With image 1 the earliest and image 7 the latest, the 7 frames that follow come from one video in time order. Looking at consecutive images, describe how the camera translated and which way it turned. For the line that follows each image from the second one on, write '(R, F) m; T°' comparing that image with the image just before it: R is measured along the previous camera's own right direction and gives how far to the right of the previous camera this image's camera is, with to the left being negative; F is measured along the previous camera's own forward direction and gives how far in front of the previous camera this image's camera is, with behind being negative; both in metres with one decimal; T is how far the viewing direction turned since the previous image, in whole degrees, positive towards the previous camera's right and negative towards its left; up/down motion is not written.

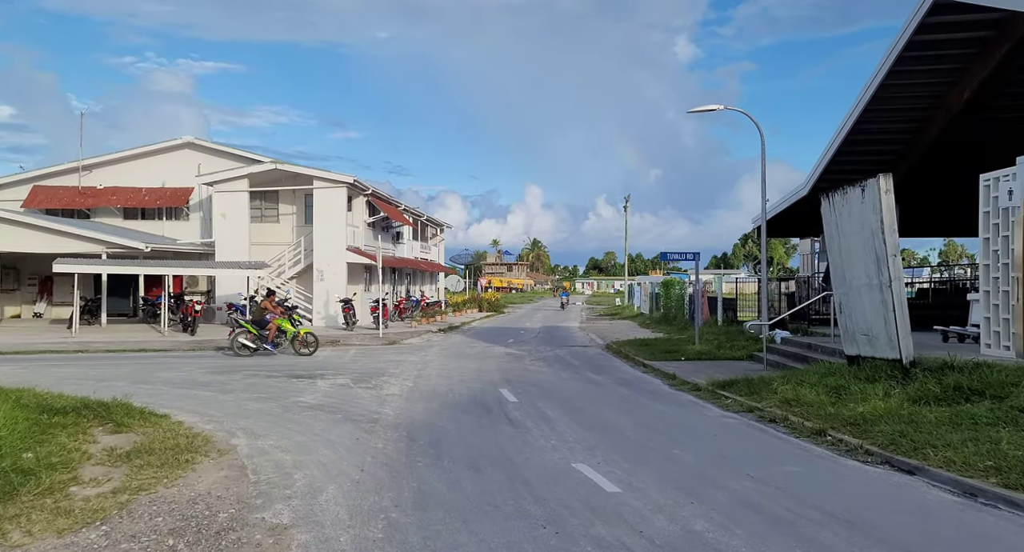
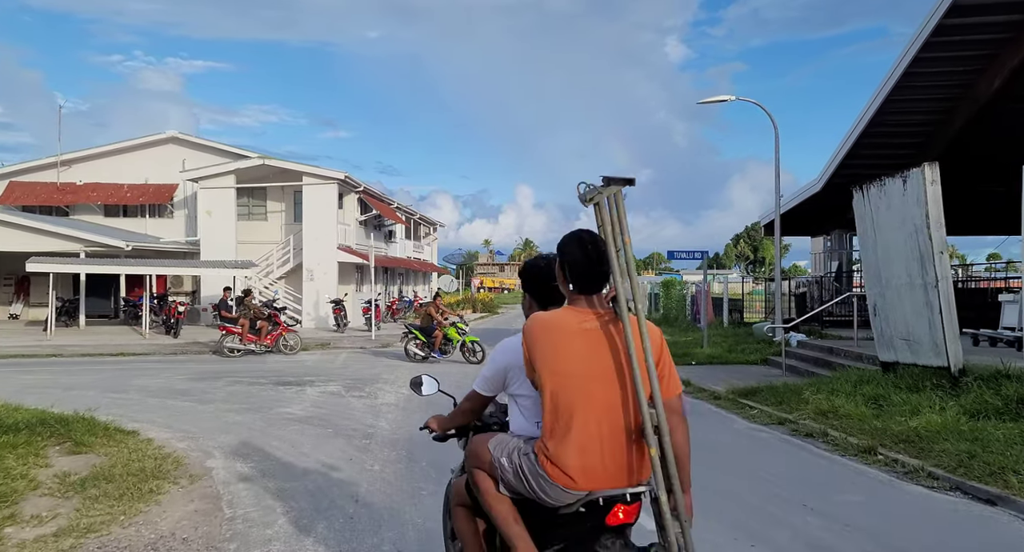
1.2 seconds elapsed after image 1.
(-0.2, +0.9) m; +1°
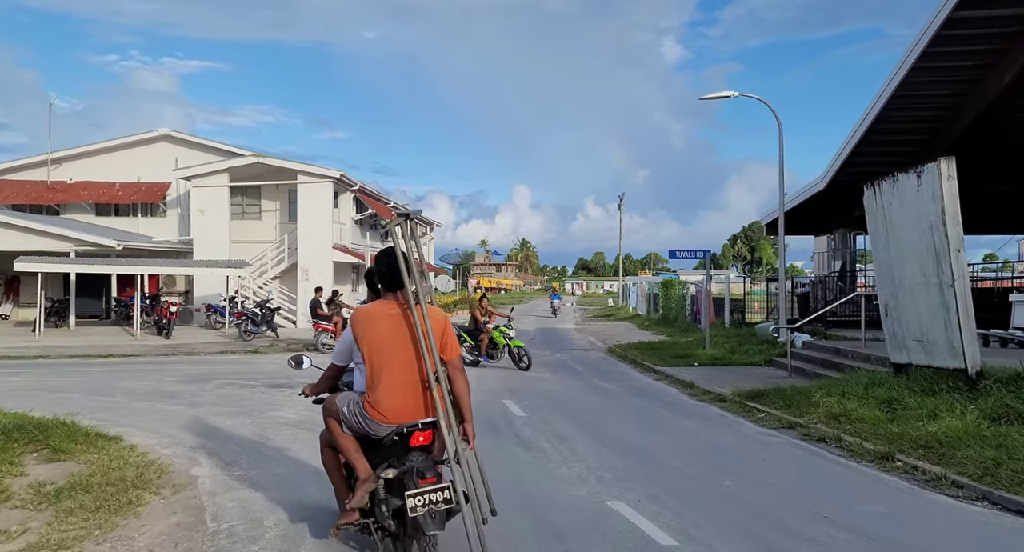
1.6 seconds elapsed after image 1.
(-0.1, +0.3) m; 0°
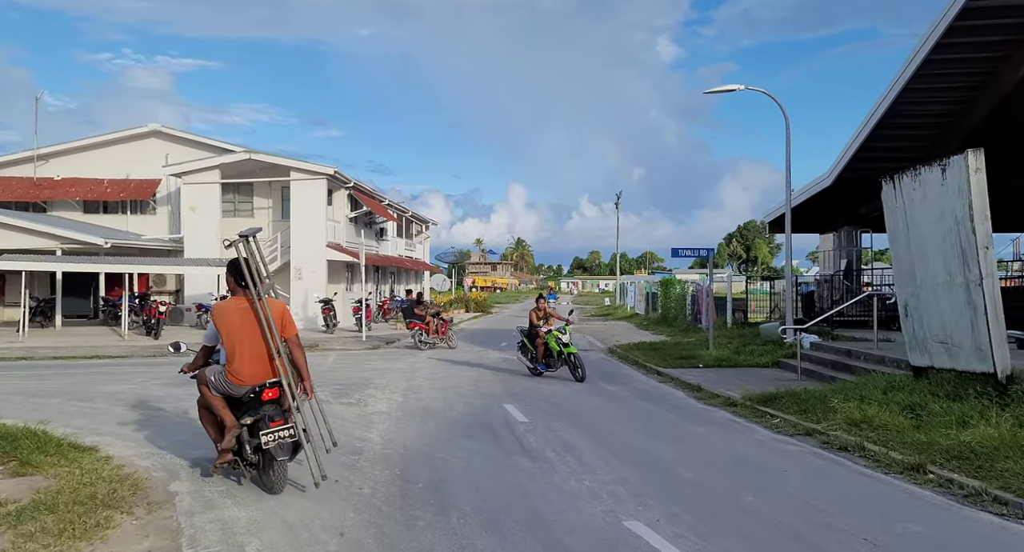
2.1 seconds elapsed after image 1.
(-0.1, +0.5) m; 0°
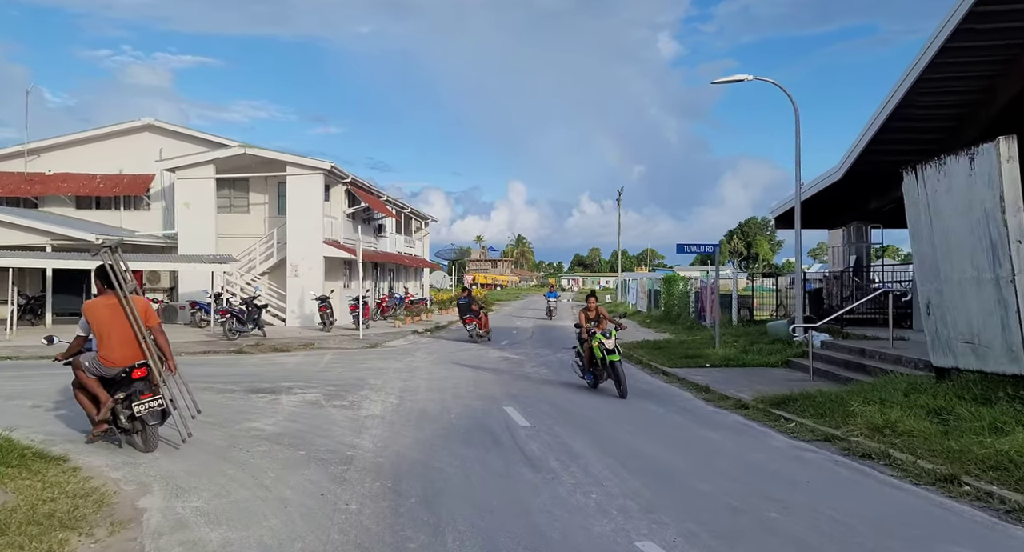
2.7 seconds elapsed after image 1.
(0.0, +0.5) m; 0°
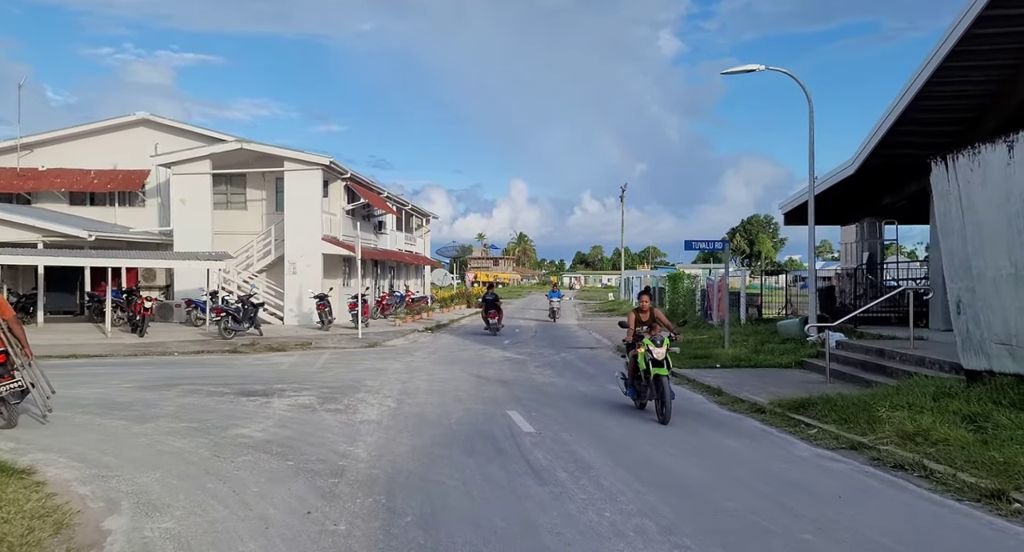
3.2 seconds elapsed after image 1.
(0.0, +0.5) m; 0°
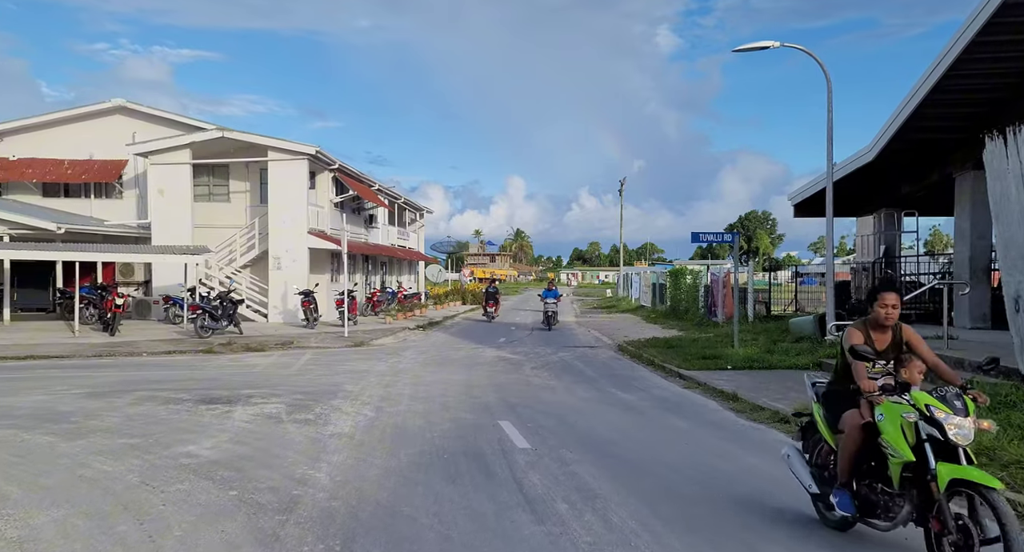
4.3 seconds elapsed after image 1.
(+0.1, +1.1) m; 0°
